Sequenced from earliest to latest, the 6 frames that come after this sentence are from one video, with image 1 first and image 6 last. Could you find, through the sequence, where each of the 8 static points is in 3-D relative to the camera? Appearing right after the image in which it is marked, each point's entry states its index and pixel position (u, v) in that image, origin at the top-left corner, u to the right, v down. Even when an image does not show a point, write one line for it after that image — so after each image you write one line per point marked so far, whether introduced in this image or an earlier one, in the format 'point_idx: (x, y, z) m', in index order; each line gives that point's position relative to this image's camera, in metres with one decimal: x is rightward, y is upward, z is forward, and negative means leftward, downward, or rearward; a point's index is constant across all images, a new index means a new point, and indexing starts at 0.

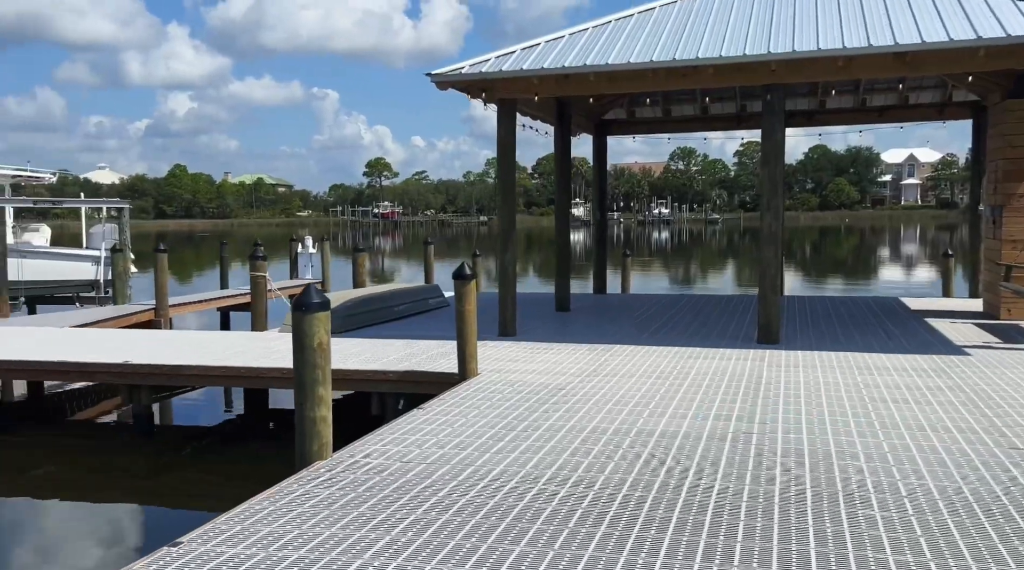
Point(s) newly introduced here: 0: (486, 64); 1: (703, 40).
0: (-0.3, +2.2, +9.7) m
1: (+1.9, +2.4, +9.4) m
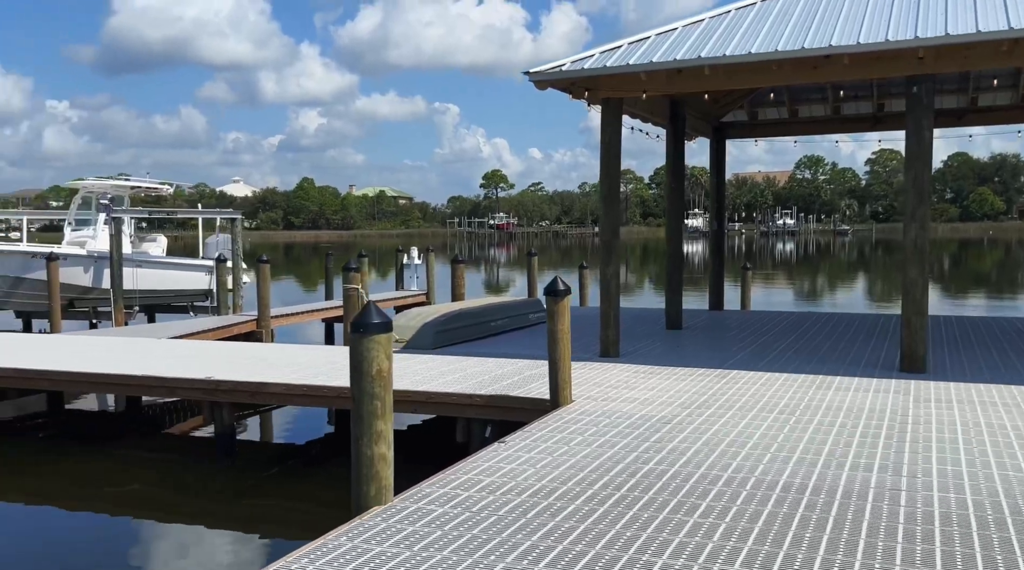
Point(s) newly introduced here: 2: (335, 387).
0: (+0.7, +2.1, +8.9) m
1: (+2.8, +2.2, +8.3) m
2: (-1.5, -0.9, +8.1) m
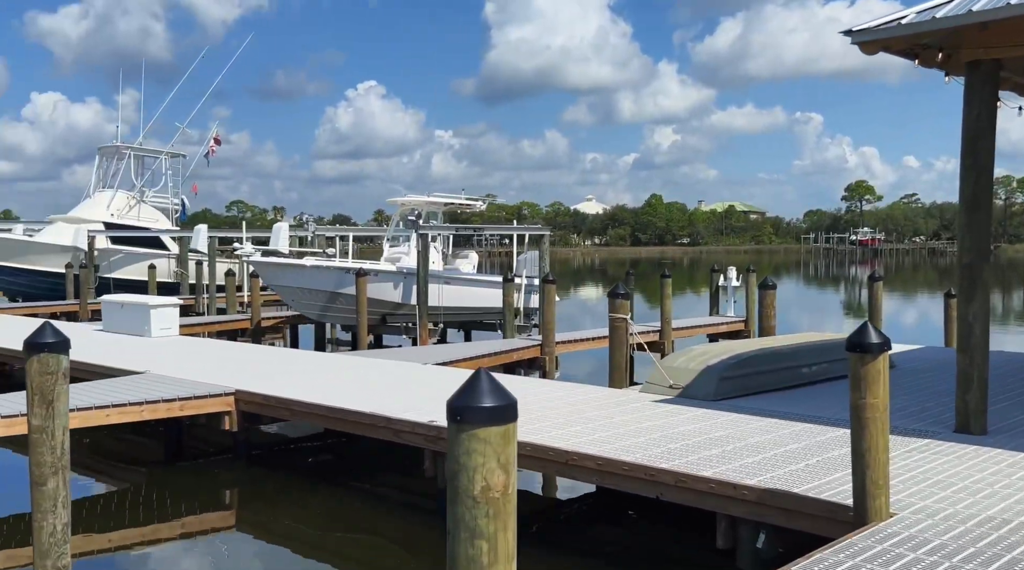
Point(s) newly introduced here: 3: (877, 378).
0: (+2.8, +1.8, +6.2) m
1: (+4.5, +1.9, +4.9) m
2: (+0.4, -1.1, +6.2) m
3: (+1.5, -0.4, +4.1) m
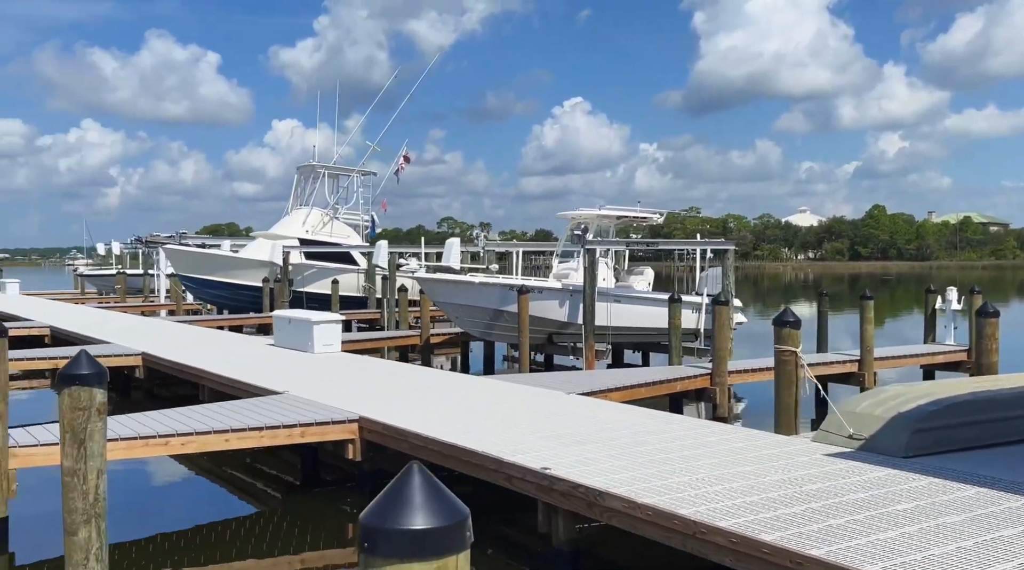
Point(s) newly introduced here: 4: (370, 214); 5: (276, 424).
0: (+3.3, +1.7, +4.4) m
1: (+4.7, +1.8, +2.8) m
2: (+0.9, -1.2, +4.9) m
3: (+1.6, -0.5, +2.6) m
4: (-2.9, +1.4, +19.6) m
5: (-1.9, -1.1, +7.8) m
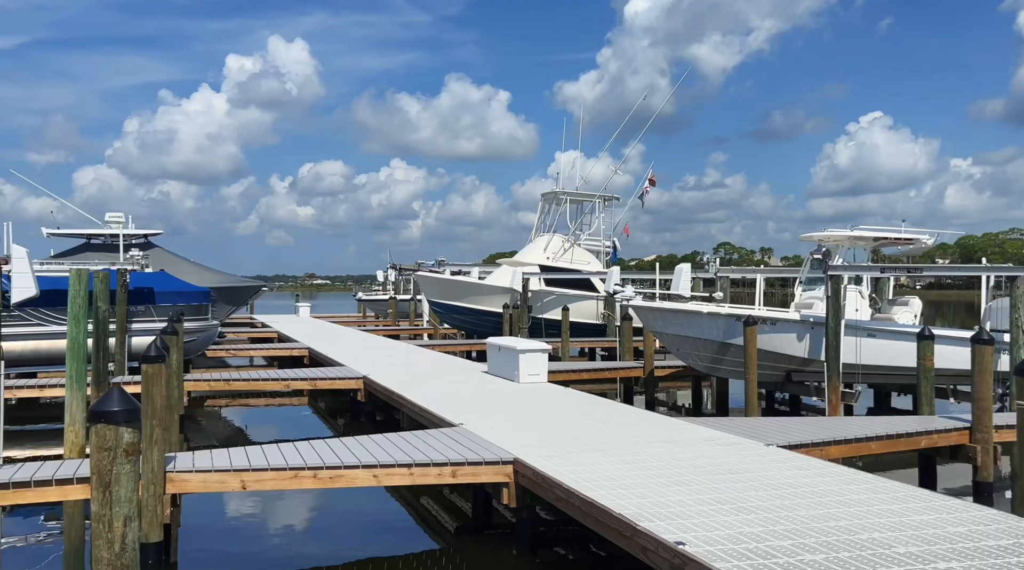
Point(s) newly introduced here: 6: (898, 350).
0: (+3.3, +1.5, +2.4) m
1: (+4.2, +1.7, +0.5) m
2: (+1.2, -1.3, +3.5) m
3: (+1.2, -0.6, +1.2) m
4: (+2.0, +0.9, +18.8) m
5: (-0.6, -1.3, +7.2) m
6: (+4.9, -0.8, +12.0) m
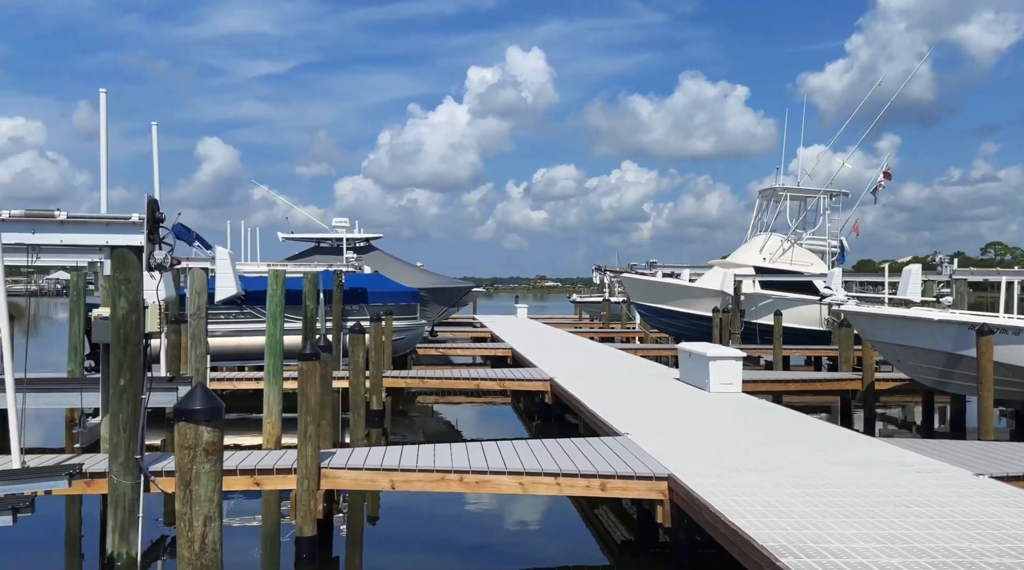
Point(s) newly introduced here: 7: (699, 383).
0: (+3.1, +1.6, +1.1) m
1: (+3.4, +1.7, -1.0) m
2: (+1.3, -1.3, +2.8) m
3: (+0.7, -0.6, +0.5) m
4: (+6.0, +0.8, +17.3) m
5: (+0.5, -1.3, +6.8) m
6: (+7.0, -0.8, +10.0) m
7: (+2.1, -1.1, +10.6) m
